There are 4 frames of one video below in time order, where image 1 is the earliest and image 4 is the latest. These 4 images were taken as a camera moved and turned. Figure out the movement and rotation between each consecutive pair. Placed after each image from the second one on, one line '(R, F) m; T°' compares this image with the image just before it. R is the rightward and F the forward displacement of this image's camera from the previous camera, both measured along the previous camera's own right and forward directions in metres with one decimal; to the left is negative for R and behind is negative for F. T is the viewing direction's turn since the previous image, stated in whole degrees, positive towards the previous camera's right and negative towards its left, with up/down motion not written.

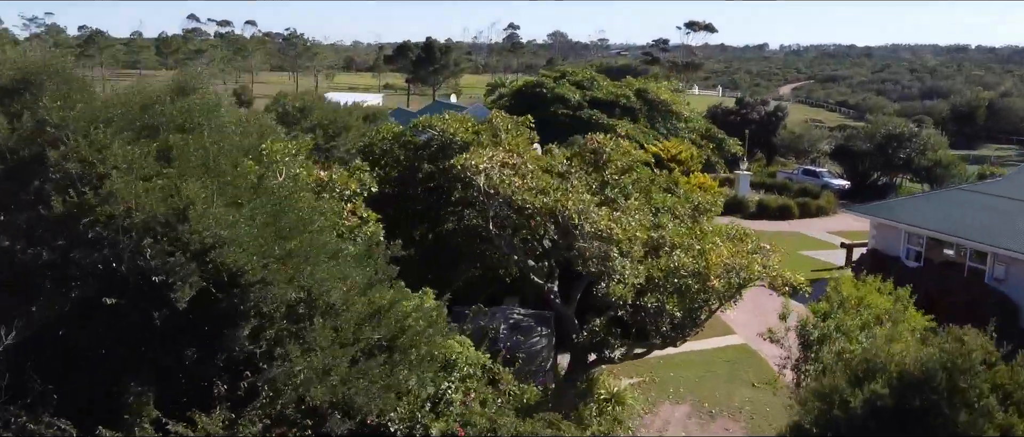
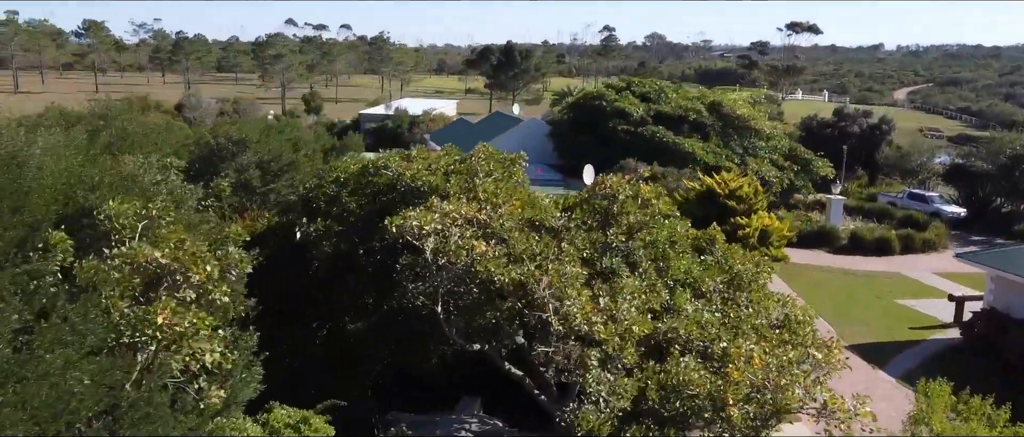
(+1.2, +2.4) m; -7°
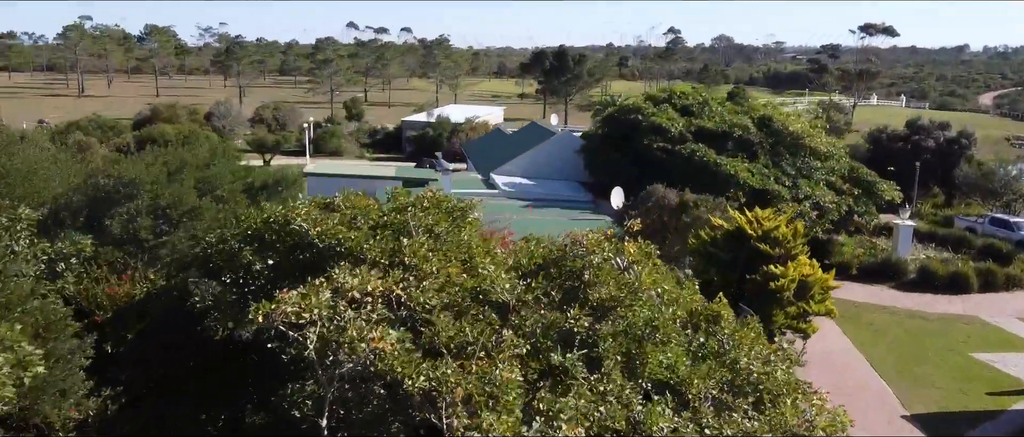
(+1.0, +1.8) m; -5°
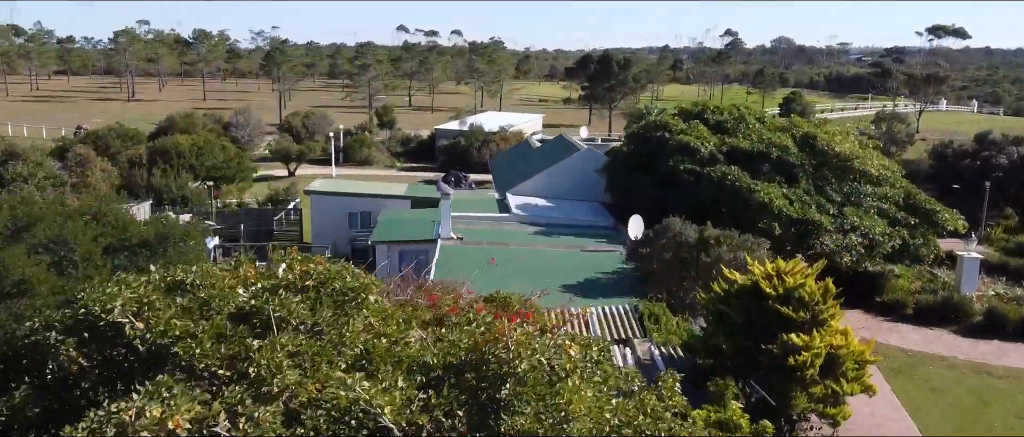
(+1.0, +1.7) m; -4°
